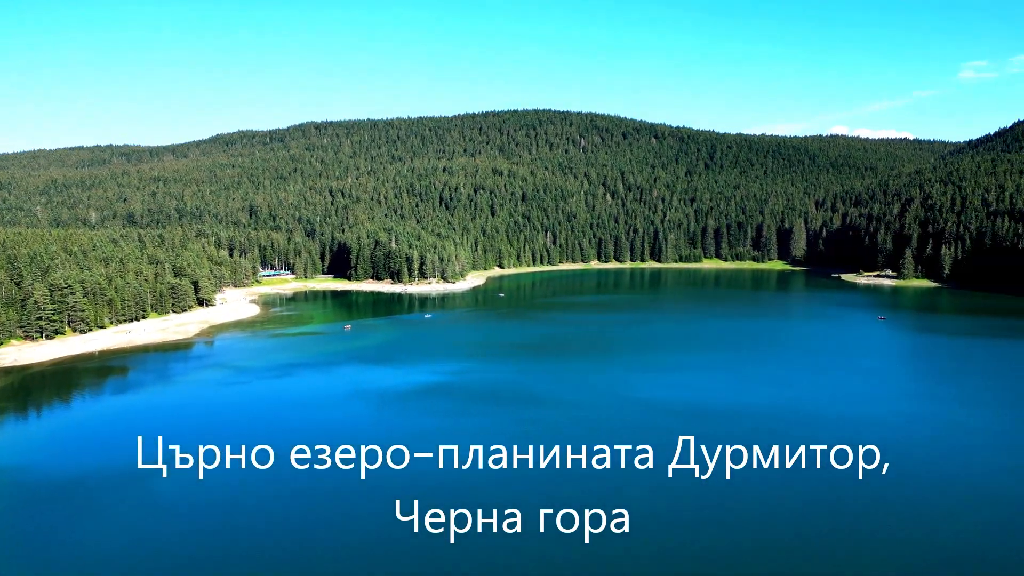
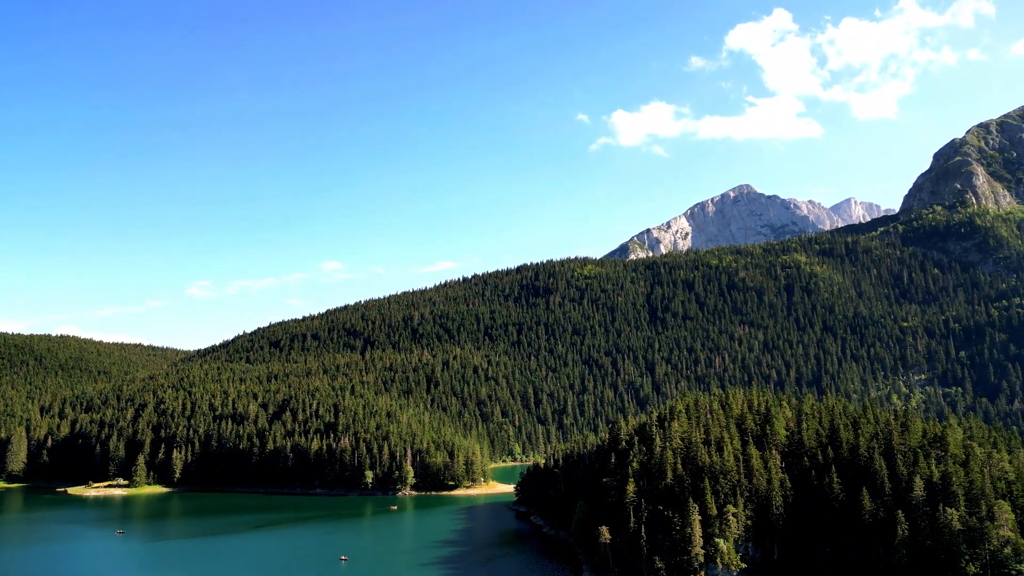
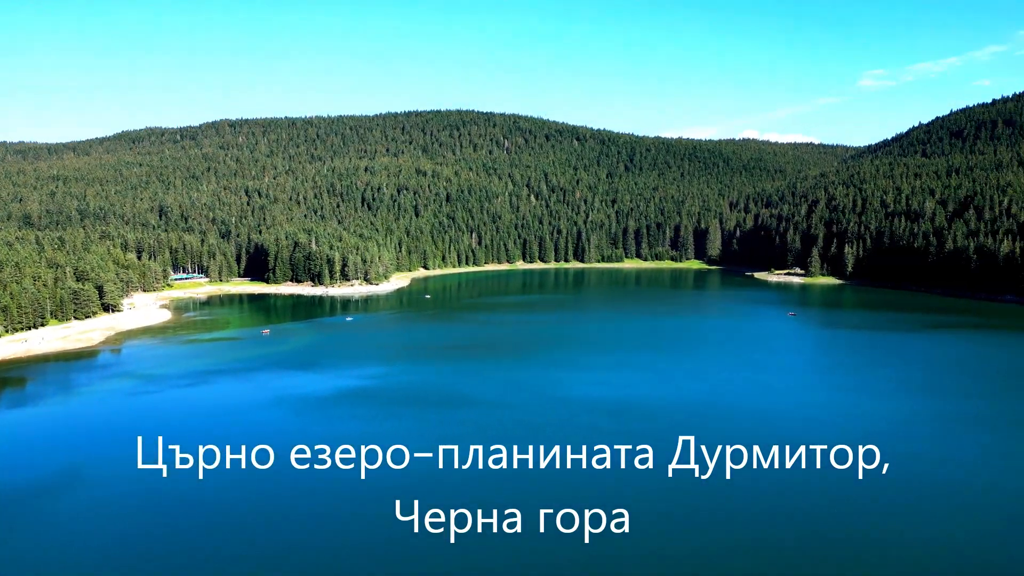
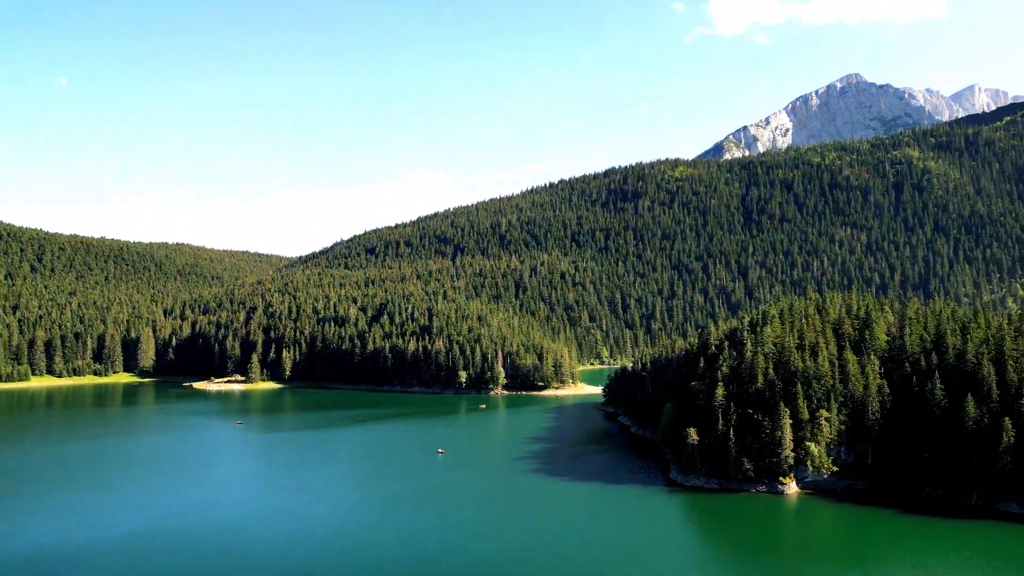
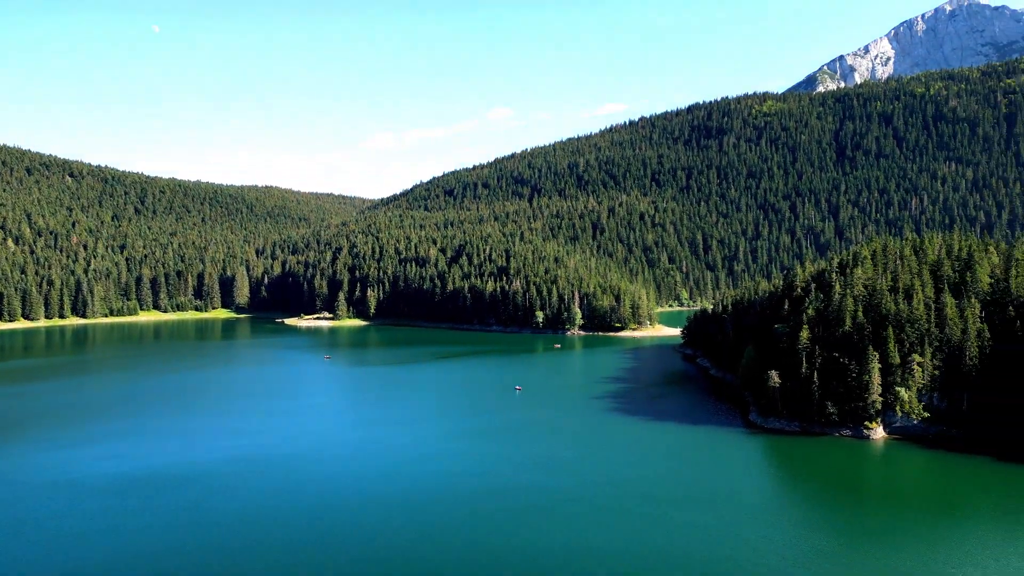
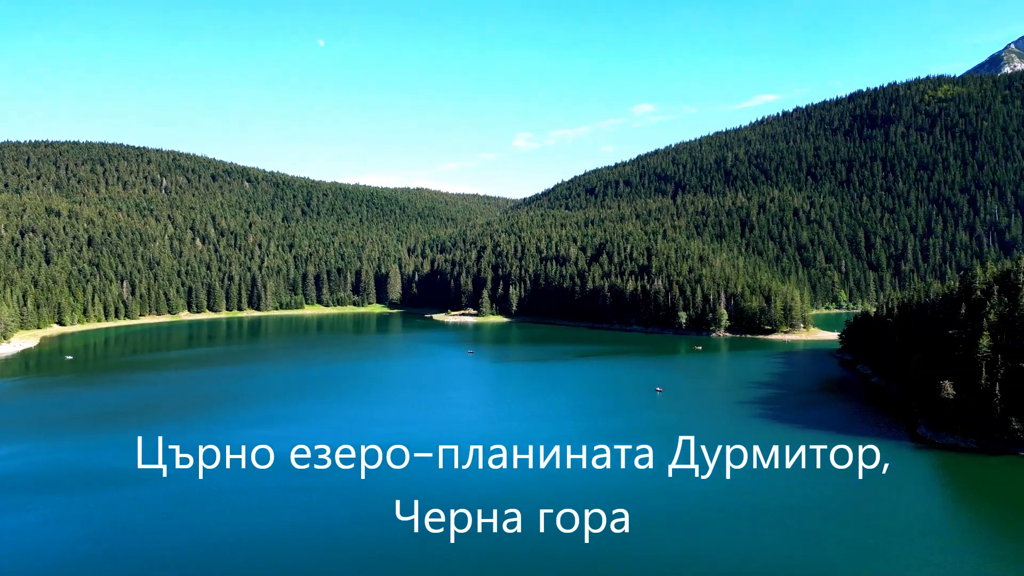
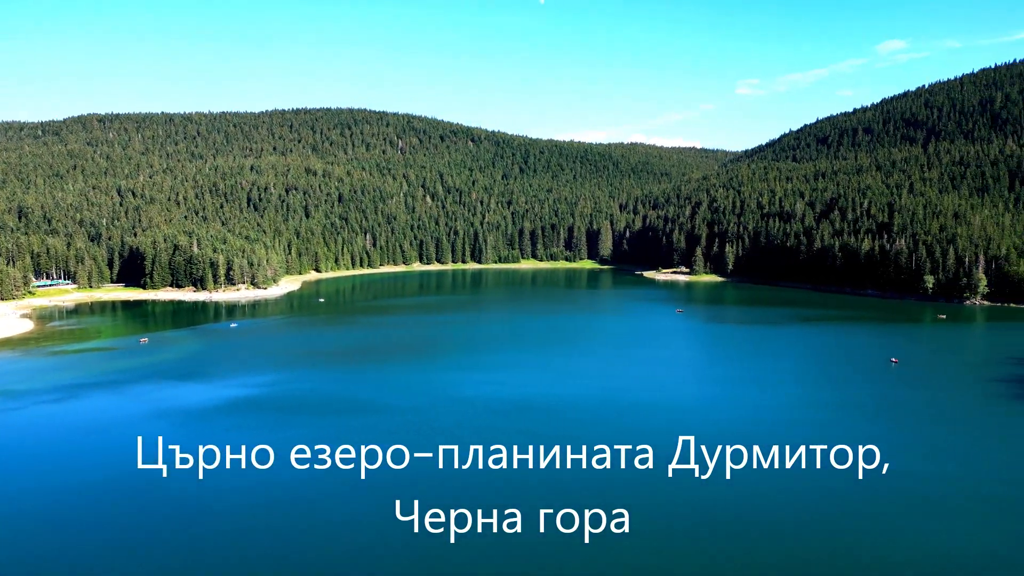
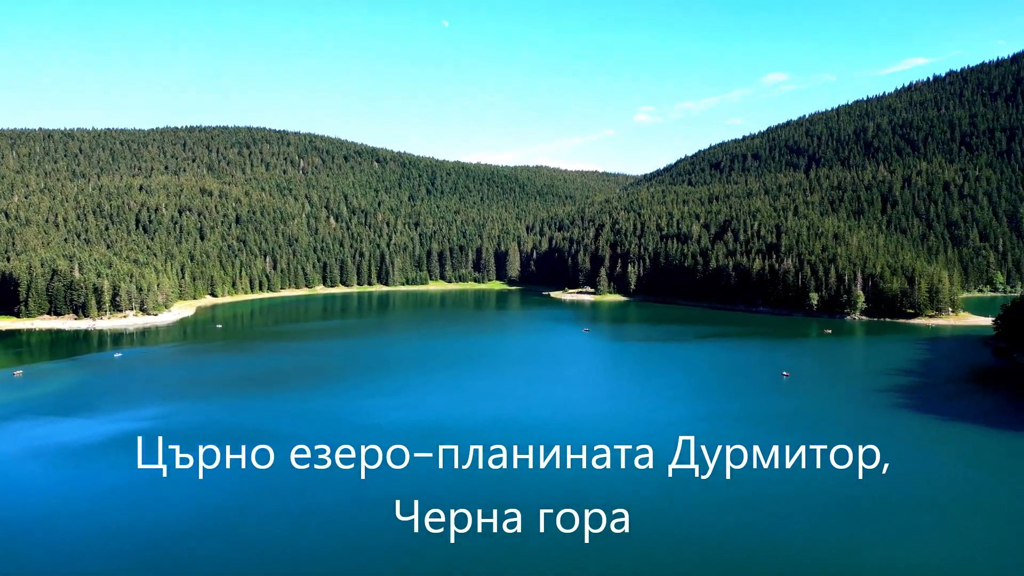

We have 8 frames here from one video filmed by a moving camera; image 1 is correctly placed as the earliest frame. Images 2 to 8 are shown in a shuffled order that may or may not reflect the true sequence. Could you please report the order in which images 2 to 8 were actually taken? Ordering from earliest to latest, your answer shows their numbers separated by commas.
3, 7, 8, 6, 5, 4, 2
